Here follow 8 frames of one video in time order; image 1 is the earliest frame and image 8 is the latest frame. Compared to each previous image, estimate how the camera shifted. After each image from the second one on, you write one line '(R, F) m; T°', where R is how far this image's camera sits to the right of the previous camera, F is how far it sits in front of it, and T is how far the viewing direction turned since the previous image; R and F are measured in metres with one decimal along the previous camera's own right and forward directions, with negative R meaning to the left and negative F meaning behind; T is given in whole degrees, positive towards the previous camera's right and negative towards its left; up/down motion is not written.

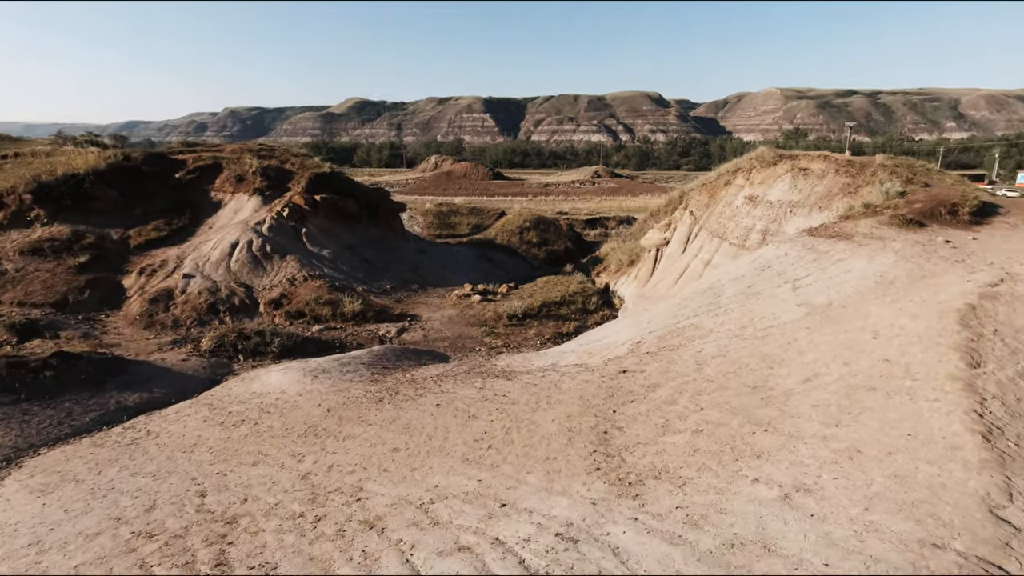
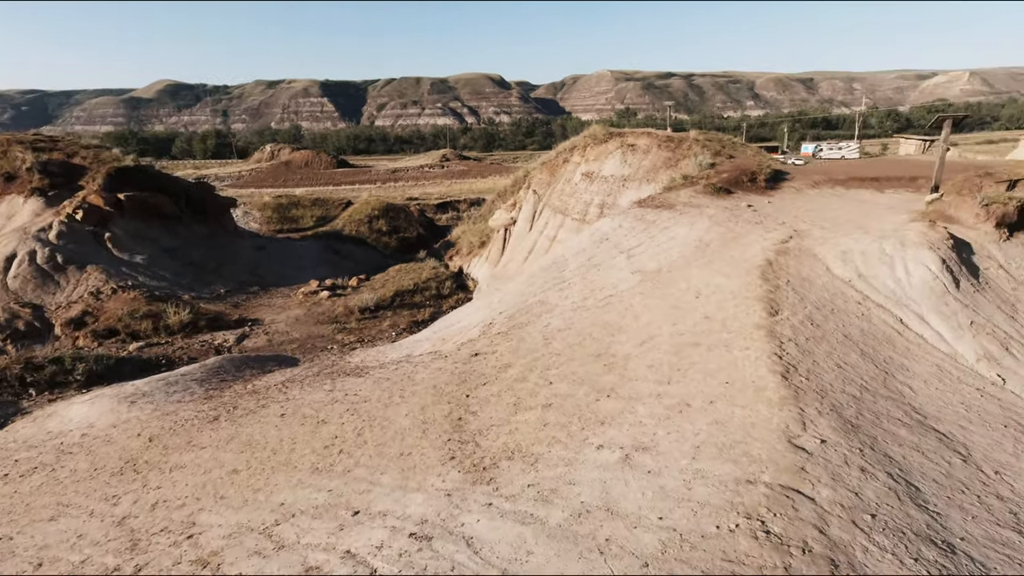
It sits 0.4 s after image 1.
(+0.3, +0.2) m; +14°
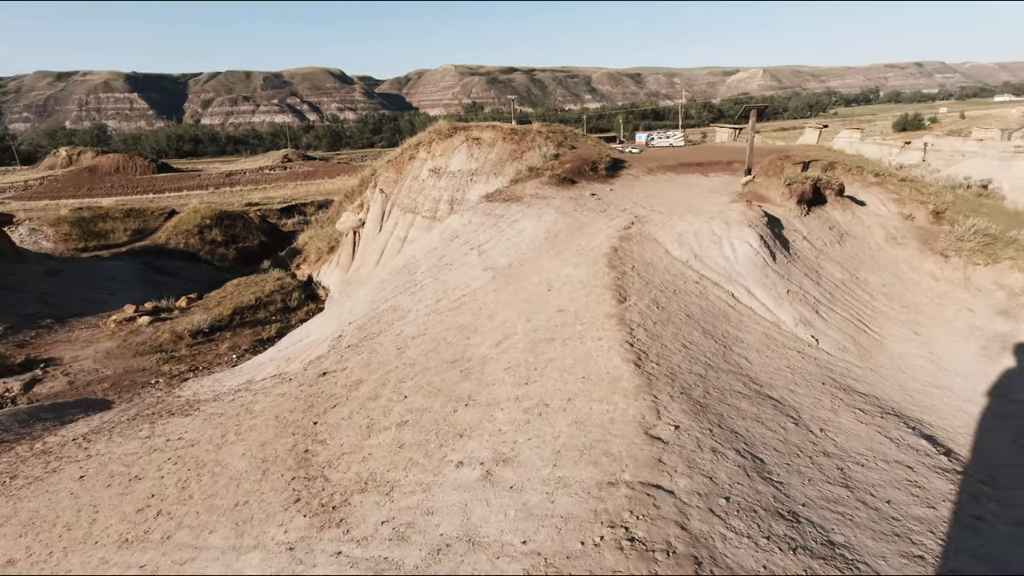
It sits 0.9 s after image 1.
(+0.3, +0.5) m; +14°
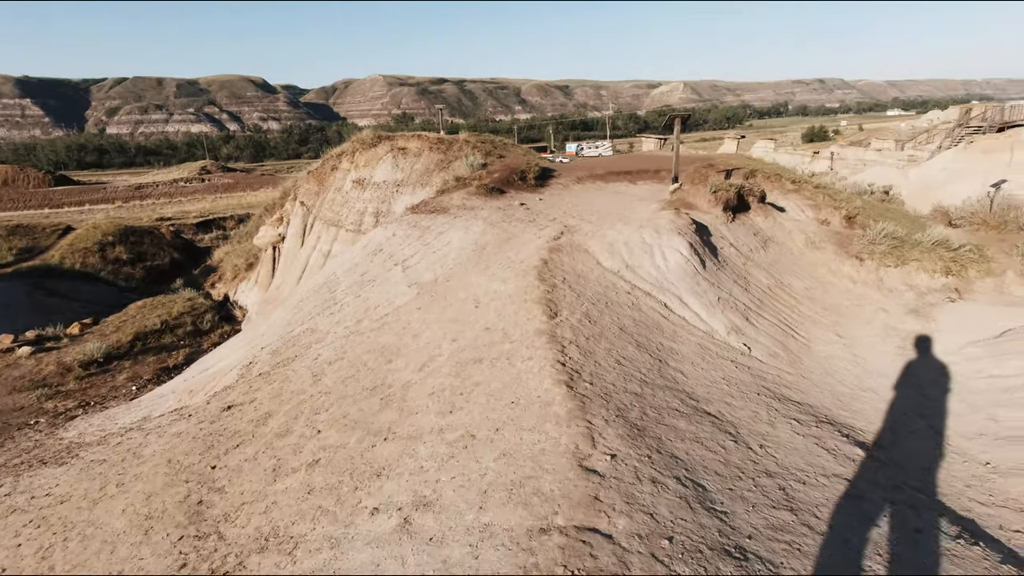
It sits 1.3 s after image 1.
(+0.2, +0.6) m; +6°
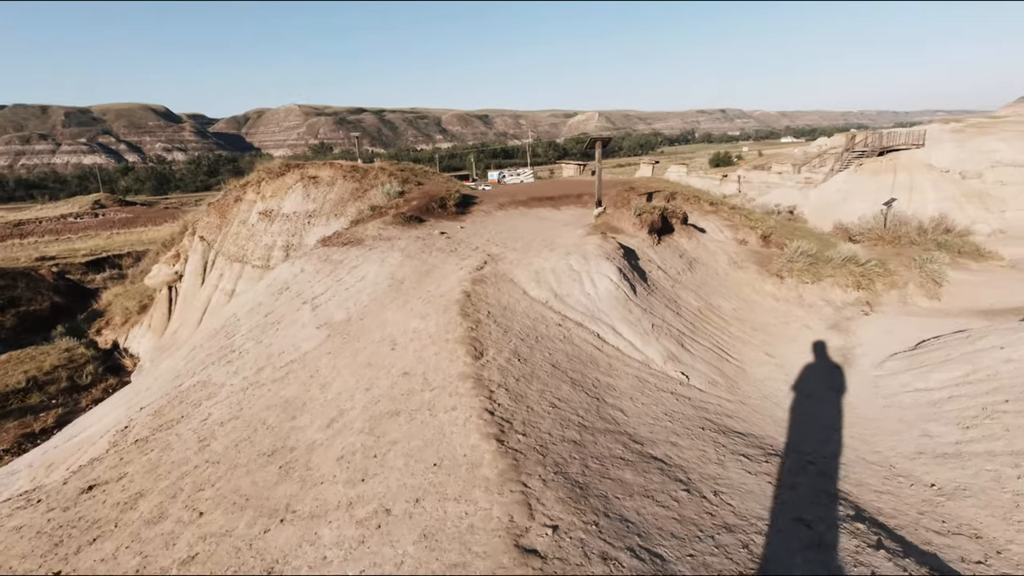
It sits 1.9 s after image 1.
(+0.1, +0.8) m; +7°
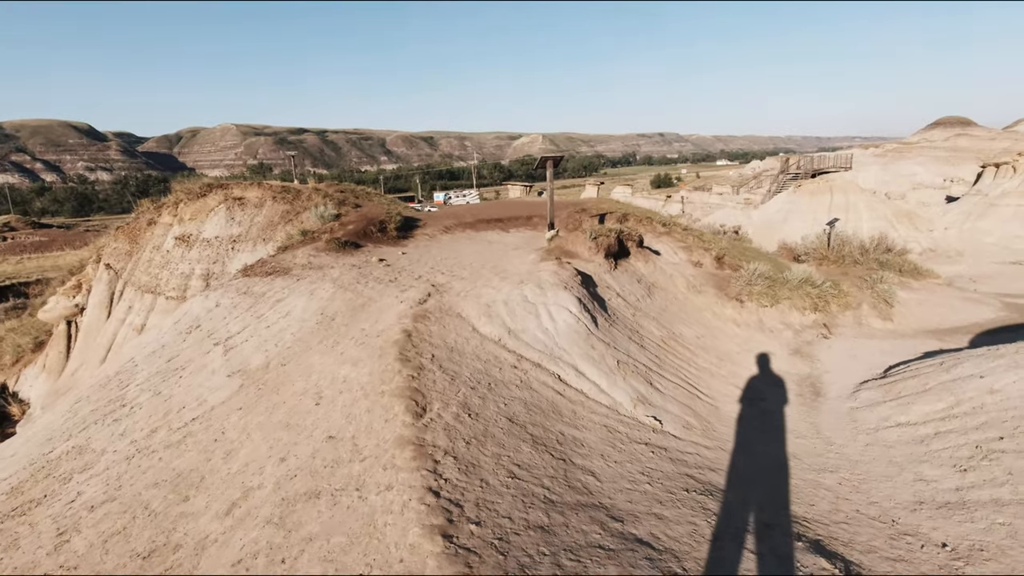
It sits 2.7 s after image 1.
(0.0, +1.2) m; +5°
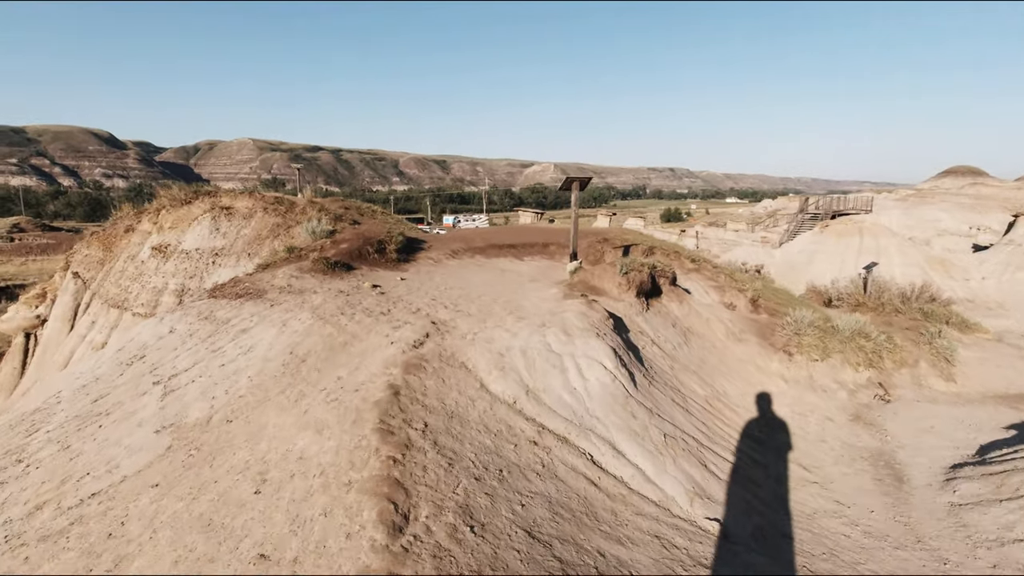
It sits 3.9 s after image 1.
(-0.2, +1.9) m; -1°
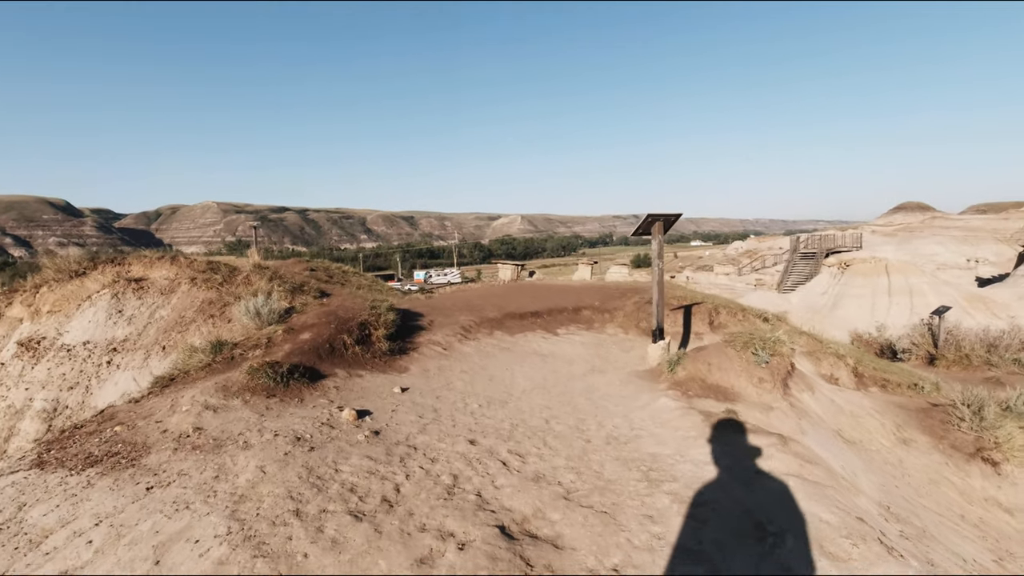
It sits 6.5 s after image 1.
(-1.2, +4.4) m; +3°
